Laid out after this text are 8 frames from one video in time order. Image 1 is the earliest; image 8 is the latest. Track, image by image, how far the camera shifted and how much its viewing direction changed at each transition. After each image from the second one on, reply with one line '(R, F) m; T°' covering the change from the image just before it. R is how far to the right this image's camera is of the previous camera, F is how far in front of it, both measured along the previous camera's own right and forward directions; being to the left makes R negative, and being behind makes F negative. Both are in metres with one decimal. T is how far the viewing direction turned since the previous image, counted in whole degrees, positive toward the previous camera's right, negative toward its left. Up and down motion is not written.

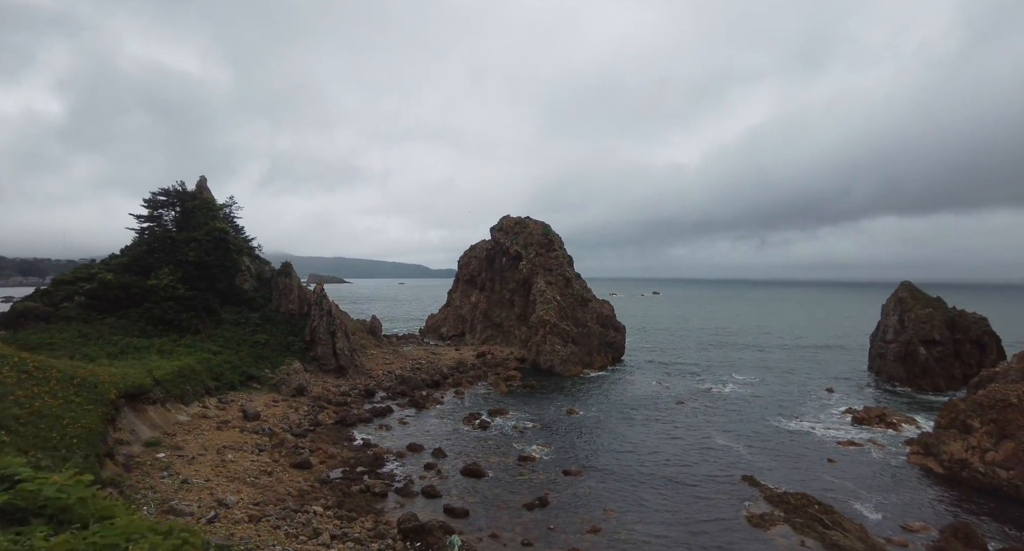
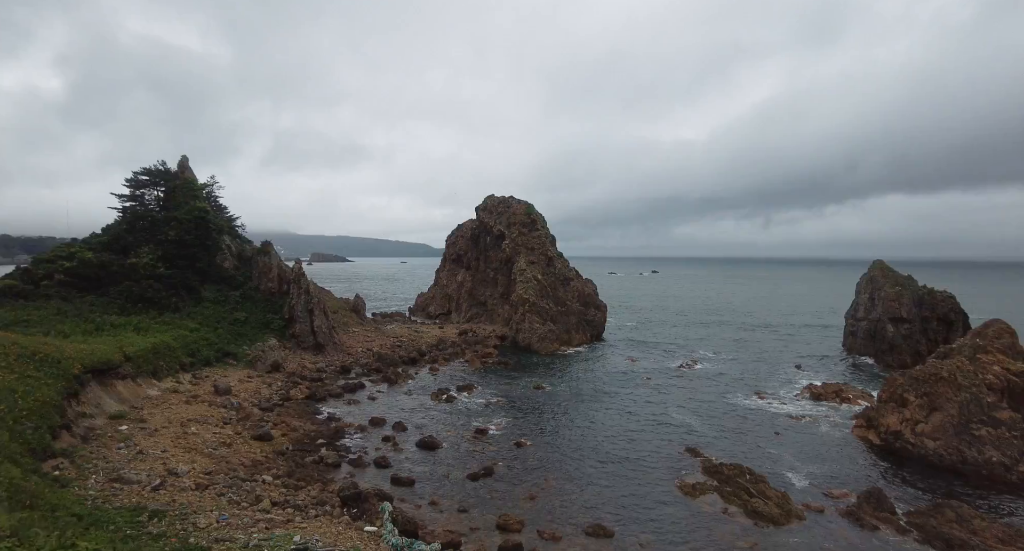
(+2.8, -0.5) m; 0°
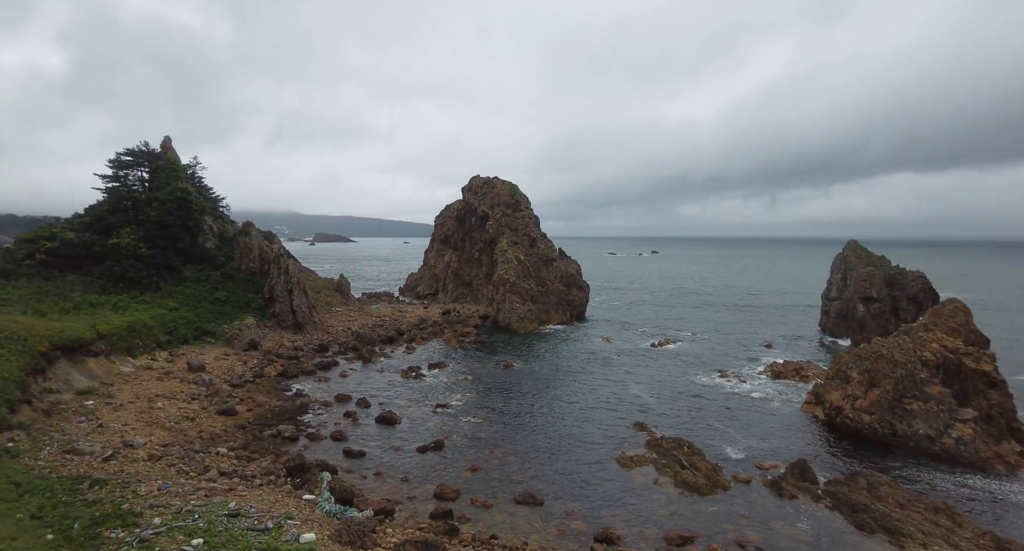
(+2.8, -0.6) m; 0°
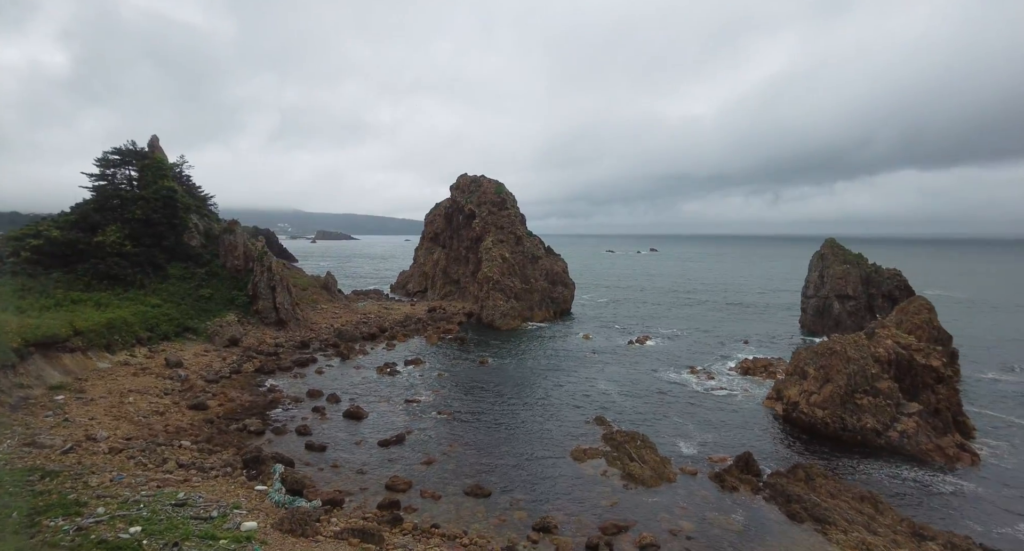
(+2.2, -0.5) m; 0°
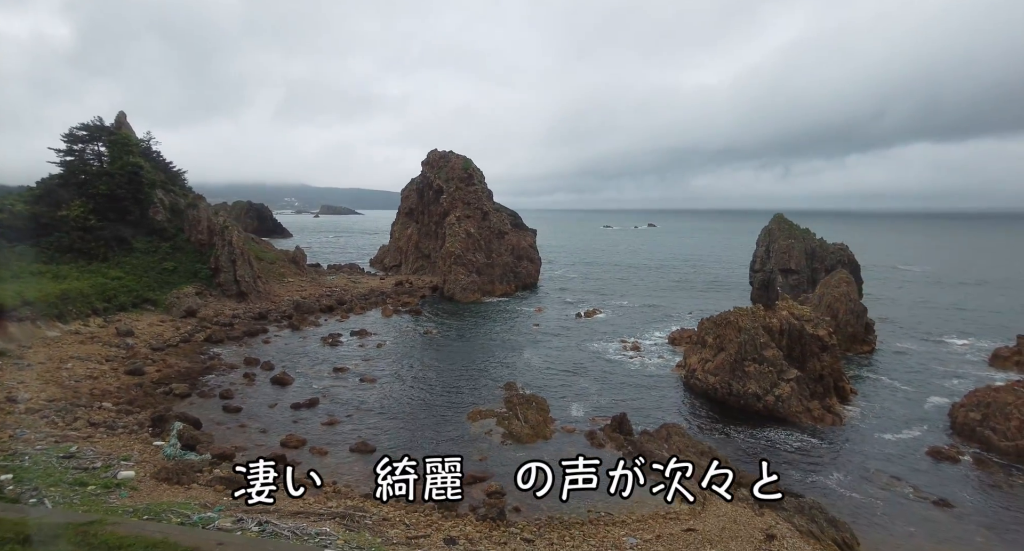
(+5.4, -1.2) m; 0°
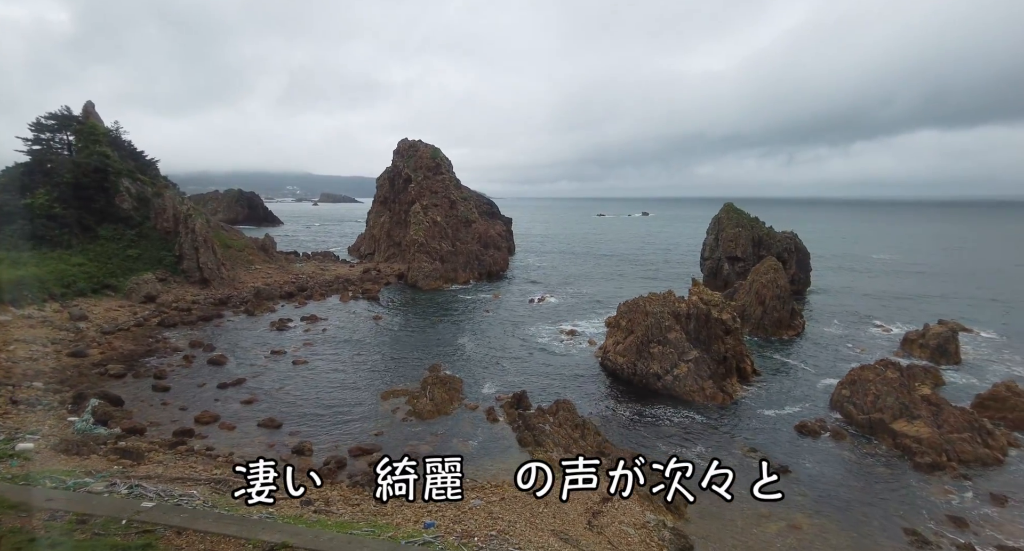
(+4.7, -1.2) m; 0°
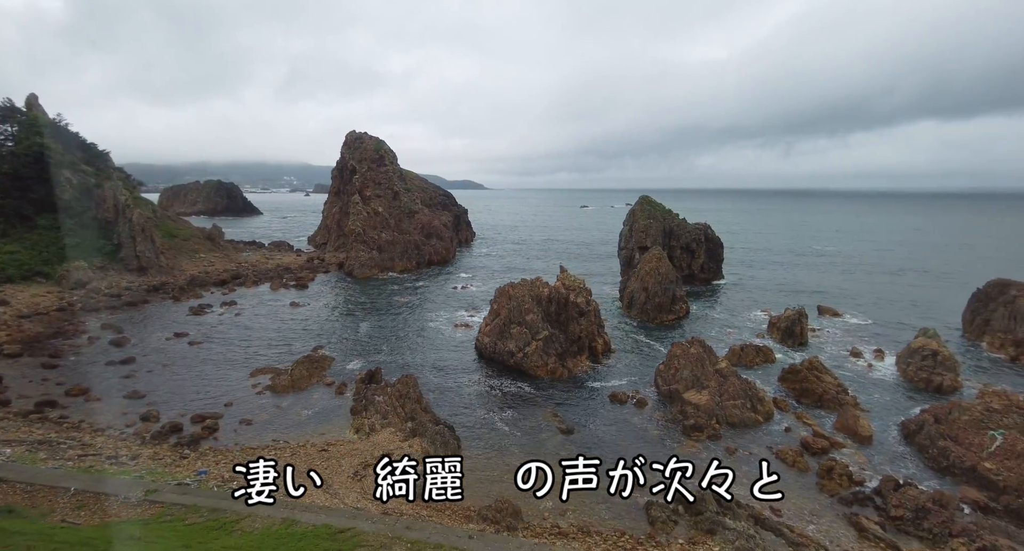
(+7.6, -2.2) m; +1°
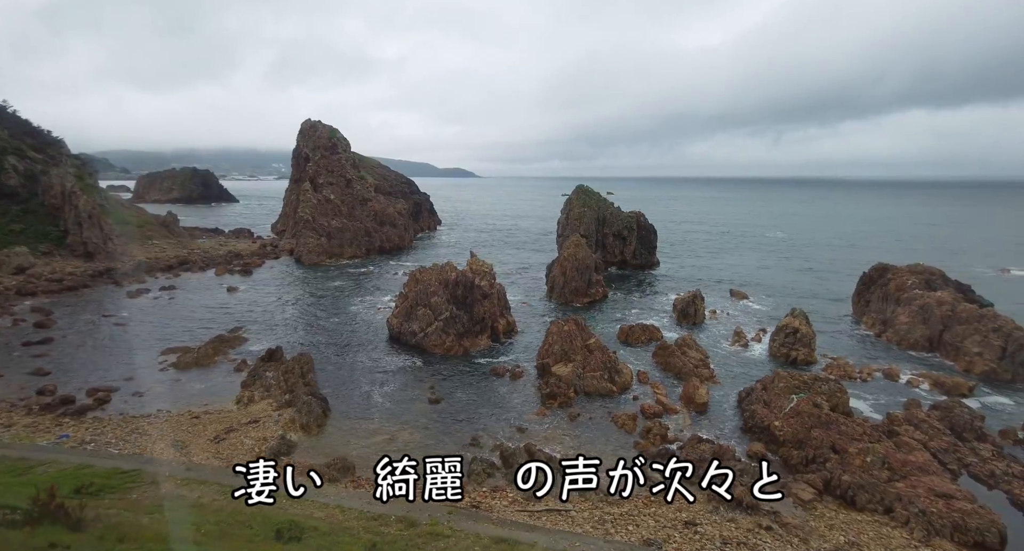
(+5.3, -1.7) m; +1°
